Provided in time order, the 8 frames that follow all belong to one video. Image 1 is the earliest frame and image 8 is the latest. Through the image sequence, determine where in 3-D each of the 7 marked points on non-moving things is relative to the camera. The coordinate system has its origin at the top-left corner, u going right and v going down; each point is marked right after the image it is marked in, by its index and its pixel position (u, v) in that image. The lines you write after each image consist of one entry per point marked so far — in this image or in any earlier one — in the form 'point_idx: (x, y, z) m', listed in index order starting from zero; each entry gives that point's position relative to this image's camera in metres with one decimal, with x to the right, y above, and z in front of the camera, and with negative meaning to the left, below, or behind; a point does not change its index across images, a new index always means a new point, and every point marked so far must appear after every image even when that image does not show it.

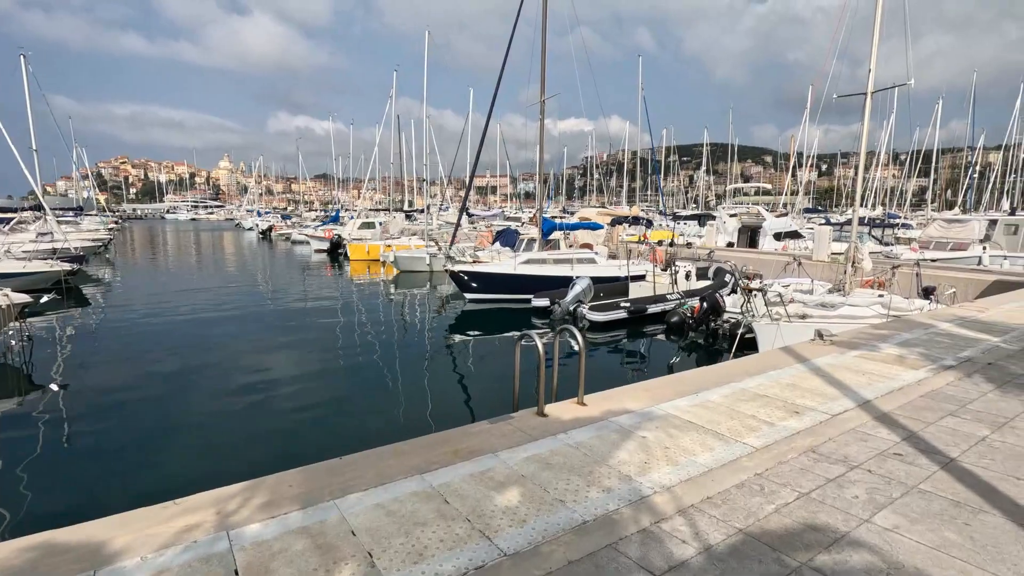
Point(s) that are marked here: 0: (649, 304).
0: (+3.8, -0.5, +15.1) m
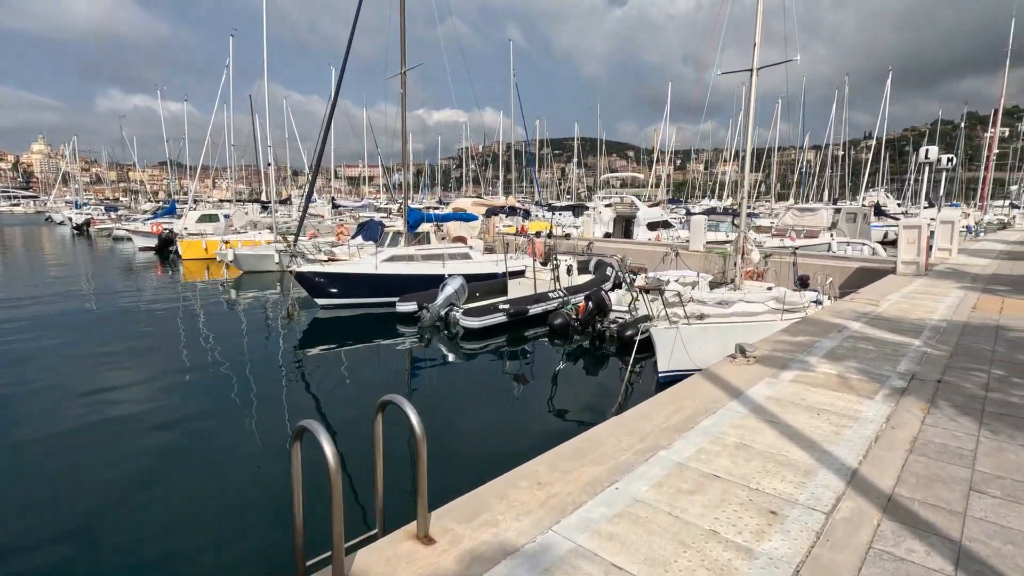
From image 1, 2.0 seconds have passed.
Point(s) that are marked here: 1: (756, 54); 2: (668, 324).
0: (+0.4, -0.4, +13.5) m
1: (+4.6, +4.3, +9.9) m
2: (+2.6, -0.6, +8.7) m
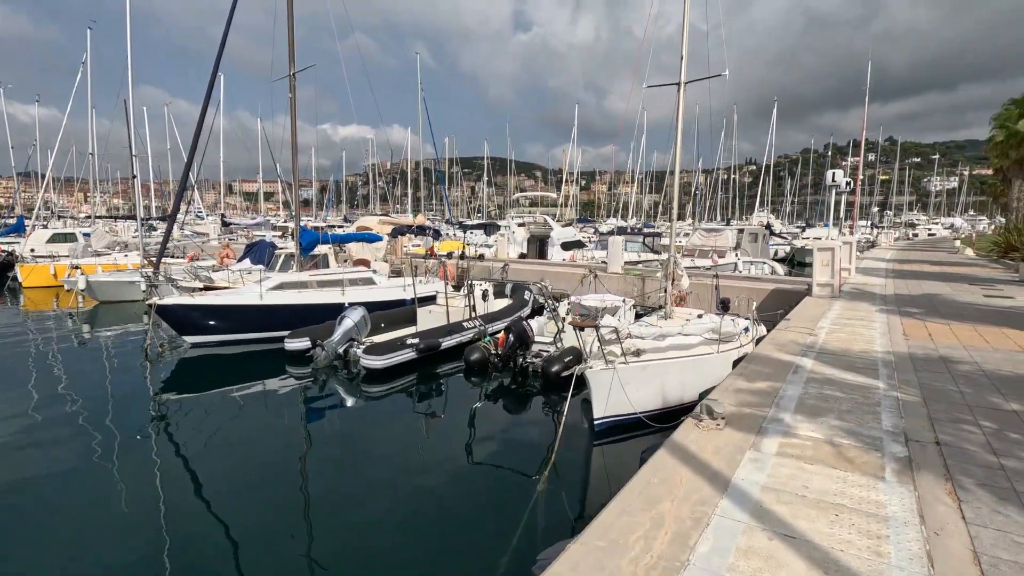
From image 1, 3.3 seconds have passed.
0: (-1.6, -1.1, +12.0) m
1: (+3.0, +3.8, +9.3) m
2: (+1.3, -1.1, +7.6) m
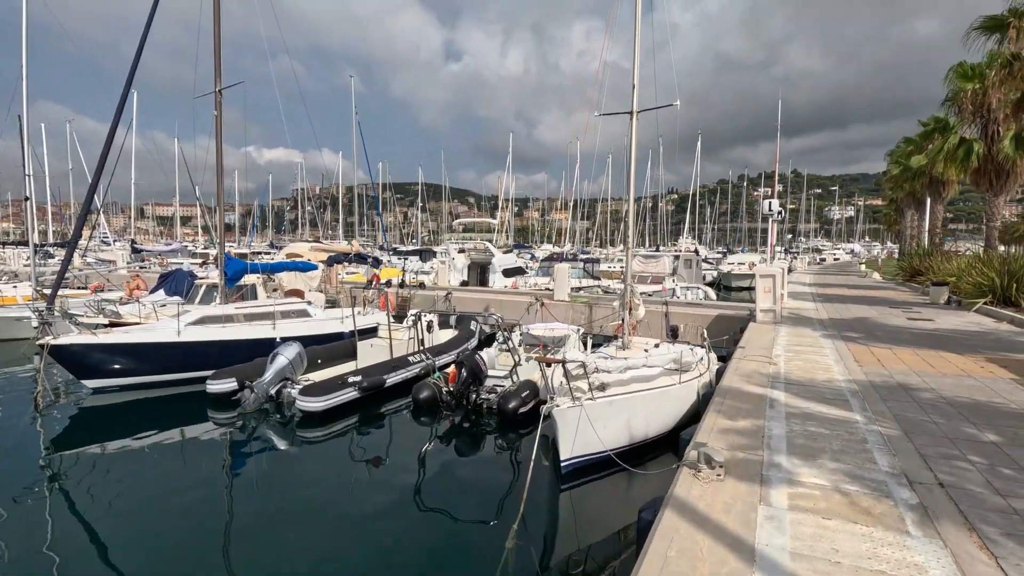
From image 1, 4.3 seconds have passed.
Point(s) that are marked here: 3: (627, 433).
0: (-2.6, -1.8, +11.2) m
1: (+2.1, +3.3, +9.3) m
2: (+0.8, -1.6, +7.2) m
3: (+1.6, -2.1, +7.6) m
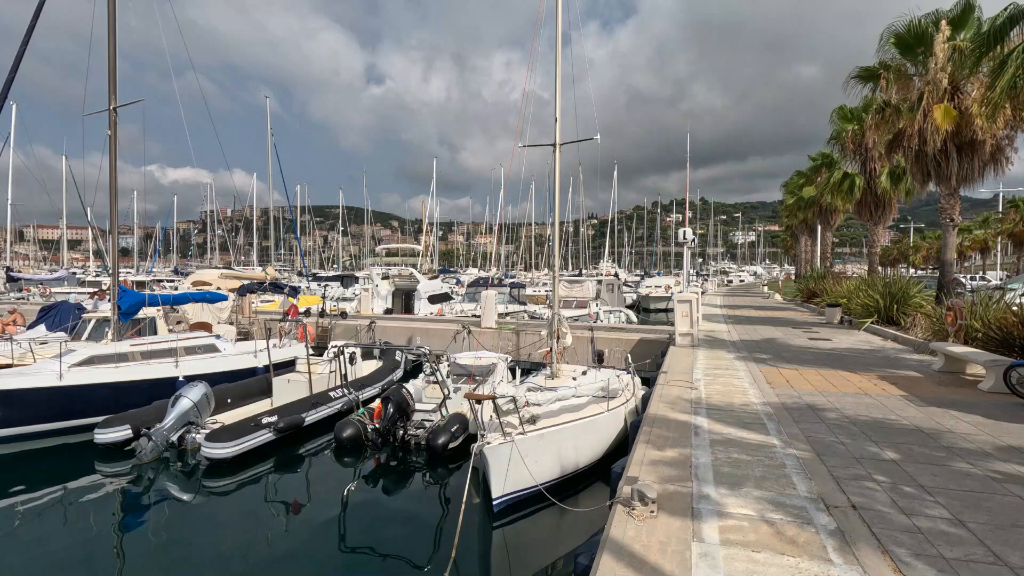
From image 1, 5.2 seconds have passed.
0: (-4.0, -2.4, +10.5) m
1: (+0.8, +2.8, +9.5) m
2: (-0.1, -2.0, +7.0) m
3: (+0.7, -2.5, +7.5) m
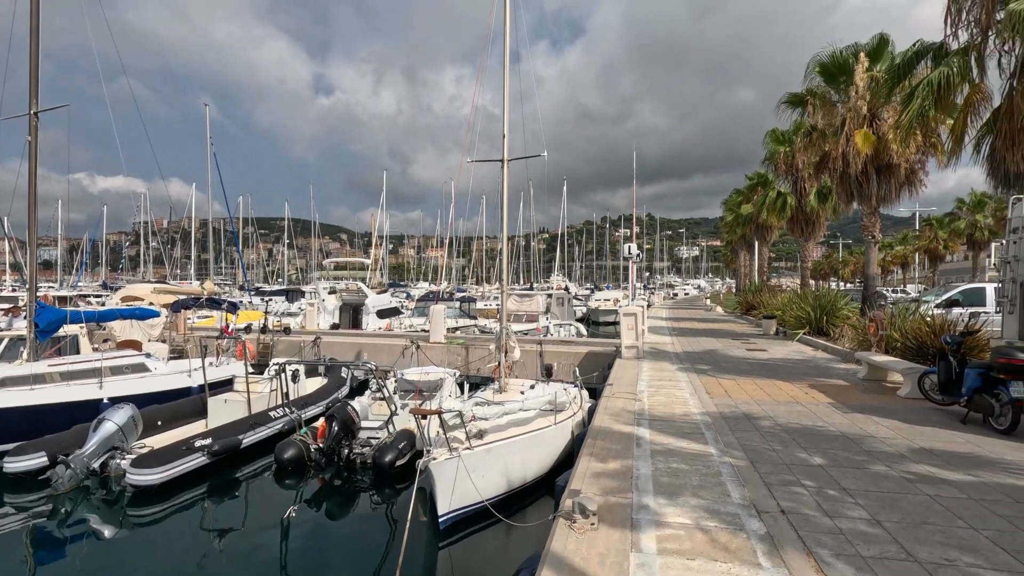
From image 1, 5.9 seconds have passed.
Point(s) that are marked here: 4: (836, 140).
0: (-5.0, -2.7, +10.0) m
1: (-0.1, +2.6, +9.6) m
2: (-0.8, -2.2, +6.9) m
3: (-0.1, -2.7, +7.5) m
4: (+8.3, +3.8, +13.7) m
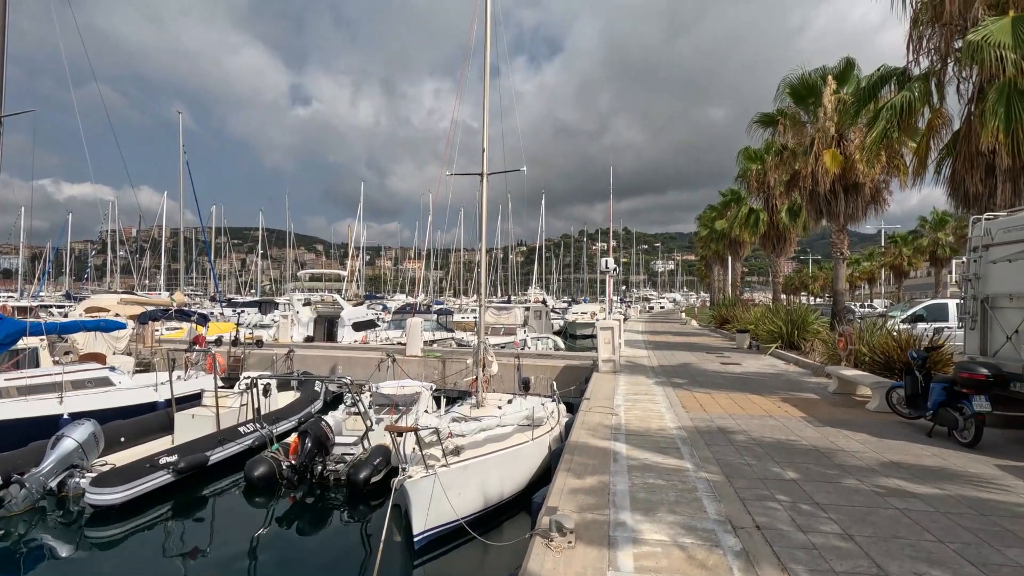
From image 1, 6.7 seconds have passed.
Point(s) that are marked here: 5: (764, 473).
0: (-5.5, -2.9, +9.7) m
1: (-0.5, +2.3, +9.7) m
2: (-1.1, -2.3, +6.8) m
3: (-0.4, -2.9, +7.4) m
4: (+7.7, +3.4, +14.1) m
5: (+2.7, -2.0, +5.8) m
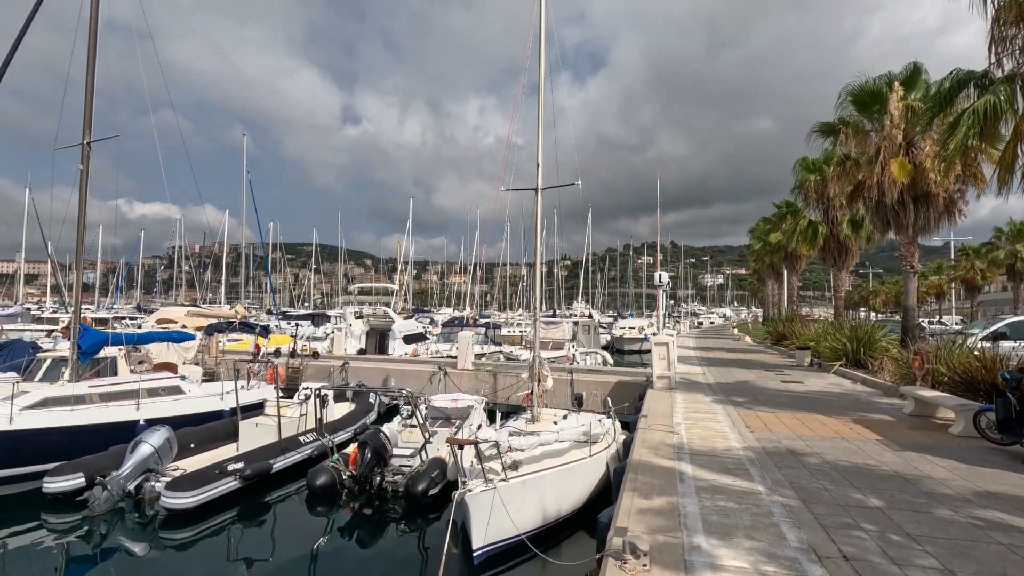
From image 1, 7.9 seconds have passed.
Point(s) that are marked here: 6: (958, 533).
0: (-4.5, -3.2, +10.0) m
1: (+0.5, +2.1, +9.7) m
2: (-0.4, -2.5, +6.8) m
3: (+0.4, -3.1, +7.3) m
4: (+9.0, +3.0, +13.5) m
5: (+3.4, -2.1, +5.5) m
6: (+3.8, -2.1, +4.6) m
